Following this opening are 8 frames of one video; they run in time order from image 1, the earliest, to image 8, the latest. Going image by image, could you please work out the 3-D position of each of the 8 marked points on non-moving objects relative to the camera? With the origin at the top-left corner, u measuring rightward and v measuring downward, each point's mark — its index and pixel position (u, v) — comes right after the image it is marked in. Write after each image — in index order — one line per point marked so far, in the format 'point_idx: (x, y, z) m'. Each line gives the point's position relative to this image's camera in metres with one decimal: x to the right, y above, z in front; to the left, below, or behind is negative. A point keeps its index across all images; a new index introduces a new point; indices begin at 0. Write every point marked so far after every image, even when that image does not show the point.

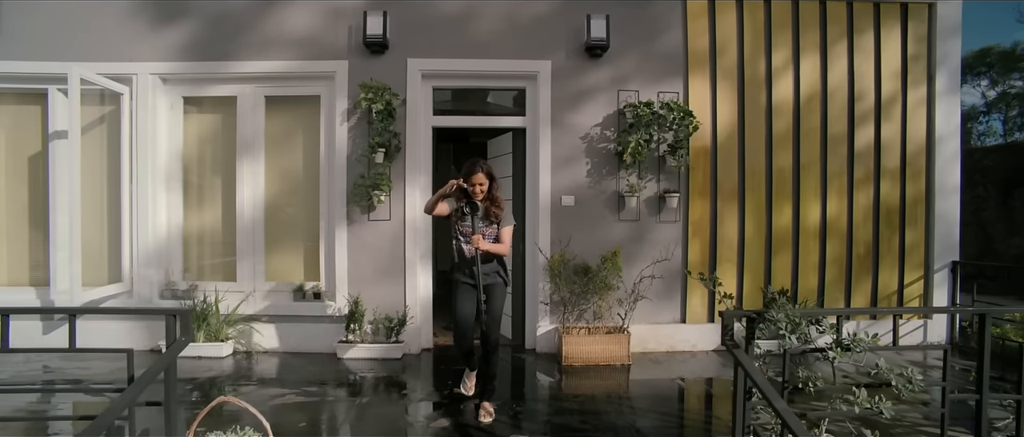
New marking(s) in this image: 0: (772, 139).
0: (+2.2, +0.7, +4.7) m
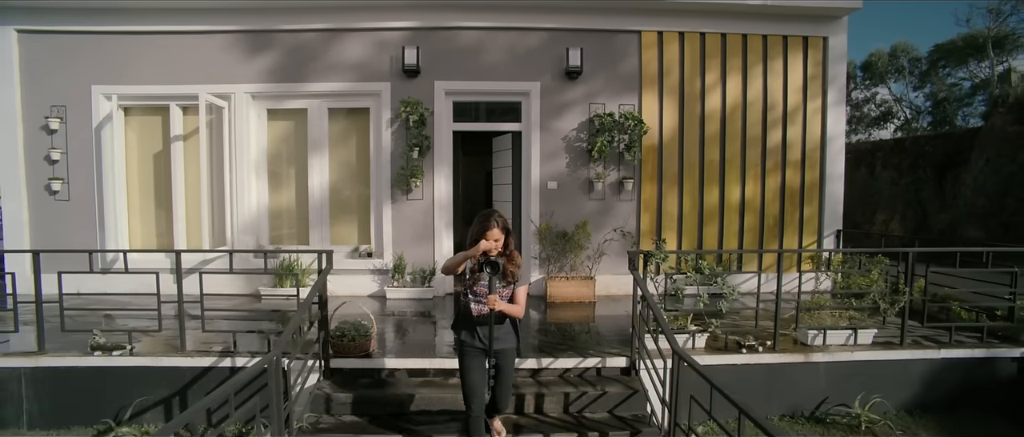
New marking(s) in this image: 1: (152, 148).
0: (+2.2, +0.9, +6.3) m
1: (-4.2, +0.8, +6.3) m
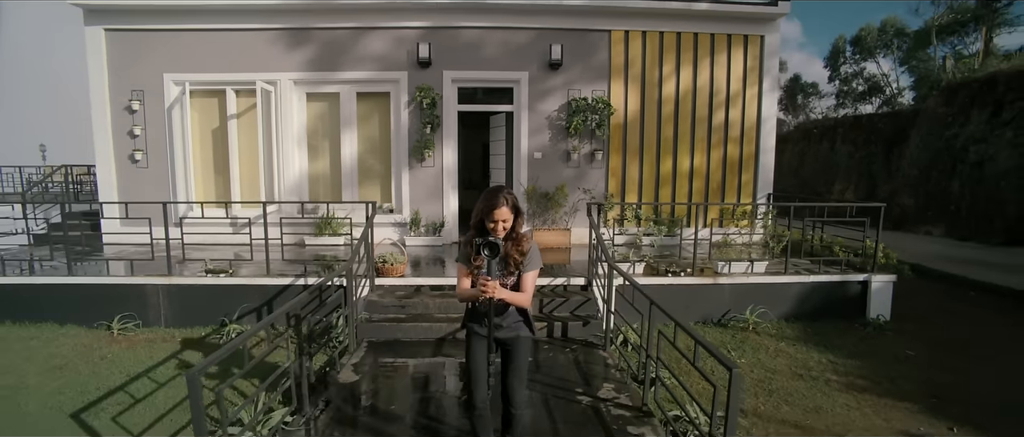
0: (+2.1, +1.4, +7.8) m
1: (-4.3, +1.4, +7.8) m
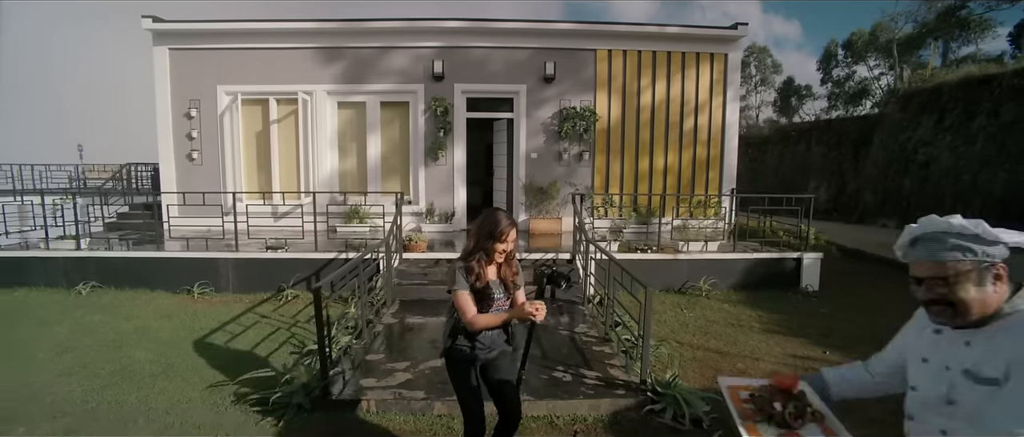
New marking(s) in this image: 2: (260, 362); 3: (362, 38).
0: (+2.1, +1.6, +9.2) m
1: (-4.3, +1.5, +9.2) m
2: (-2.1, -1.2, +4.5) m
3: (-2.4, +2.9, +8.8) m
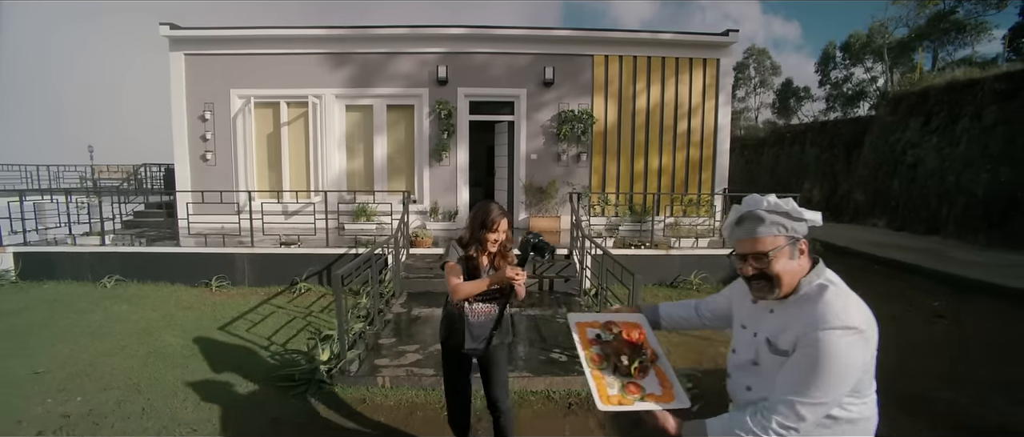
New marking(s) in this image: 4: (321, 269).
0: (+2.1, +1.6, +9.6) m
1: (-4.3, +1.6, +9.5) m
2: (-2.1, -1.1, +4.9) m
3: (-2.4, +3.0, +9.2) m
4: (-2.5, -0.7, +7.2) m
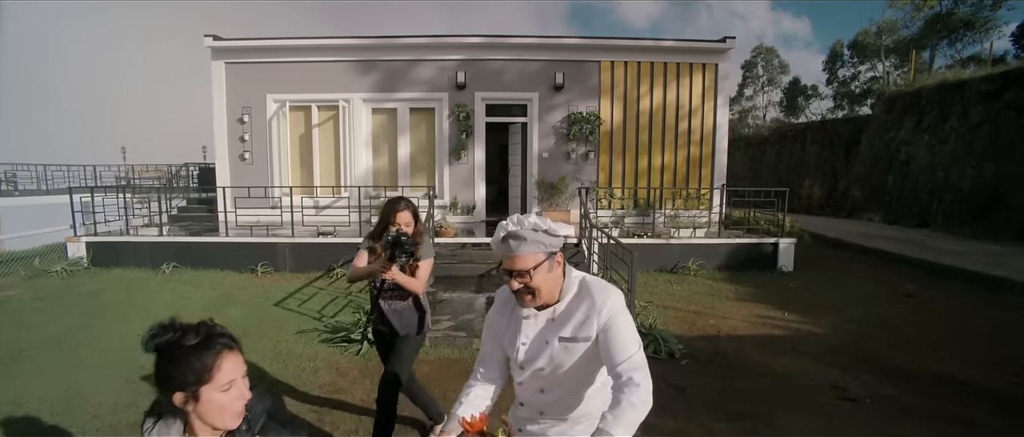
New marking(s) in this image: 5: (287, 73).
0: (+2.4, +1.7, +10.3) m
1: (-4.1, +1.7, +10.4) m
2: (-1.9, -1.0, +5.7) m
3: (-2.2, +3.1, +10.0) m
4: (-2.3, -0.6, +8.0) m
5: (-4.2, +2.7, +10.1) m
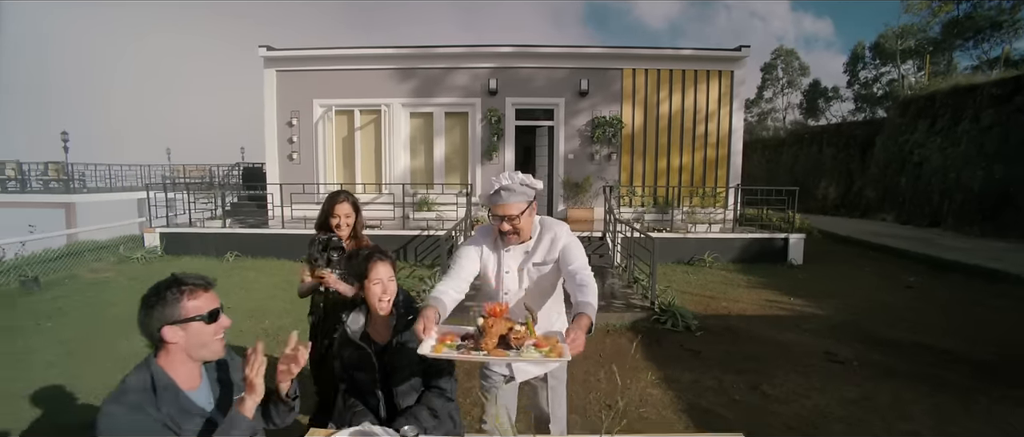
0: (+2.9, +1.8, +11.0) m
1: (-3.5, +1.8, +11.3) m
2: (-1.5, -0.9, +6.5) m
3: (-1.6, +3.1, +10.8) m
4: (-1.8, -0.5, +8.8) m
5: (-3.6, +2.8, +11.0) m
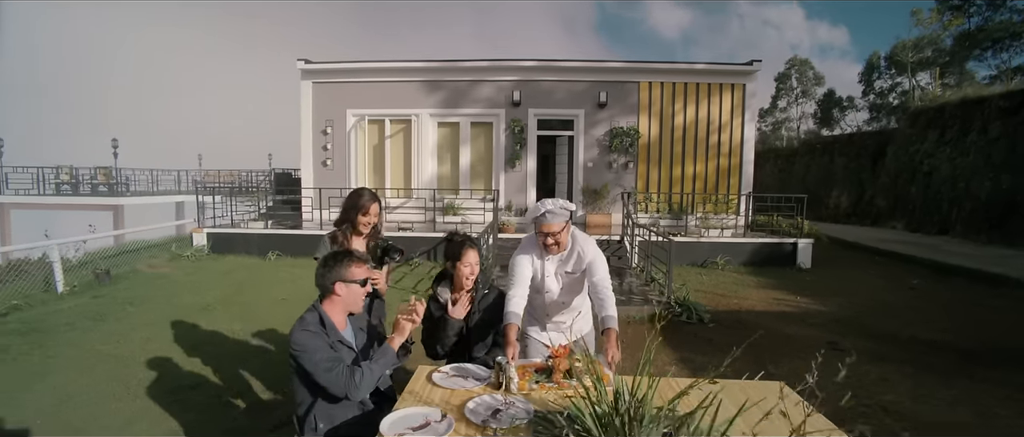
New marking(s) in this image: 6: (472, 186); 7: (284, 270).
0: (+3.4, +1.7, +11.5) m
1: (-3.0, +1.7, +11.9) m
2: (-1.2, -1.0, +7.1) m
3: (-1.1, +3.1, +11.5) m
4: (-1.4, -0.5, +9.5) m
5: (-3.2, +2.7, +11.7) m
6: (-0.9, +0.7, +11.9) m
7: (-3.6, -0.8, +8.6) m
